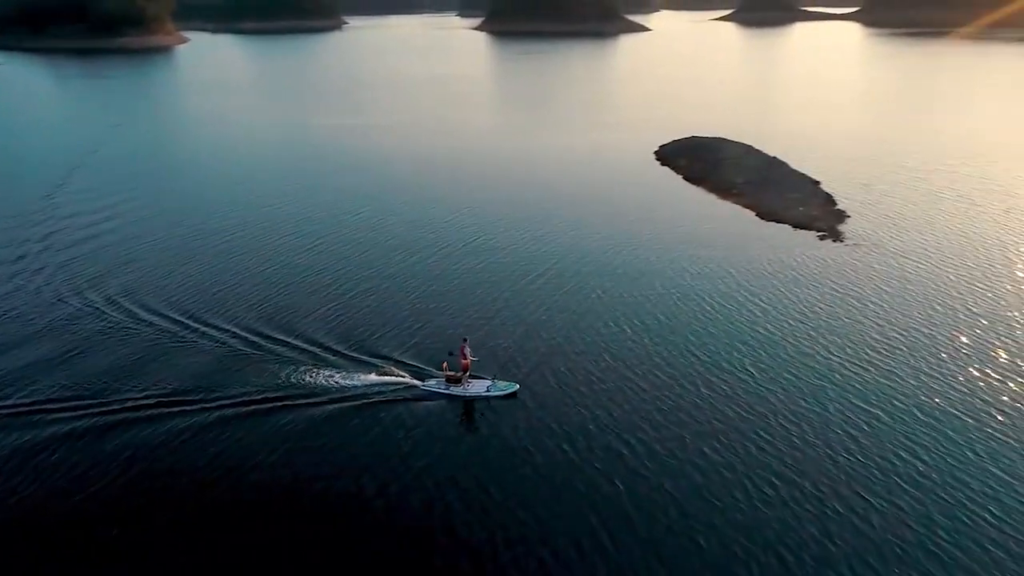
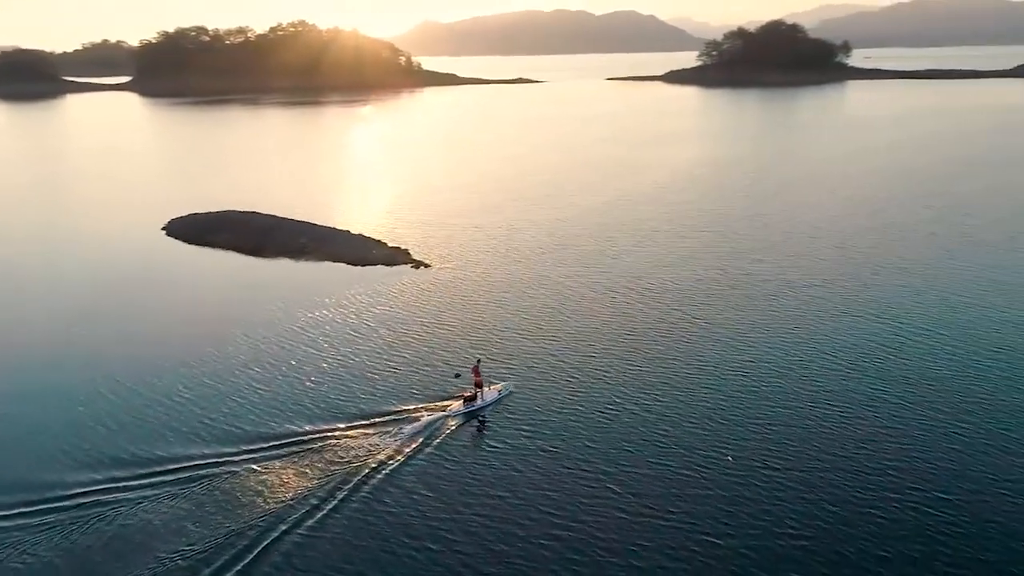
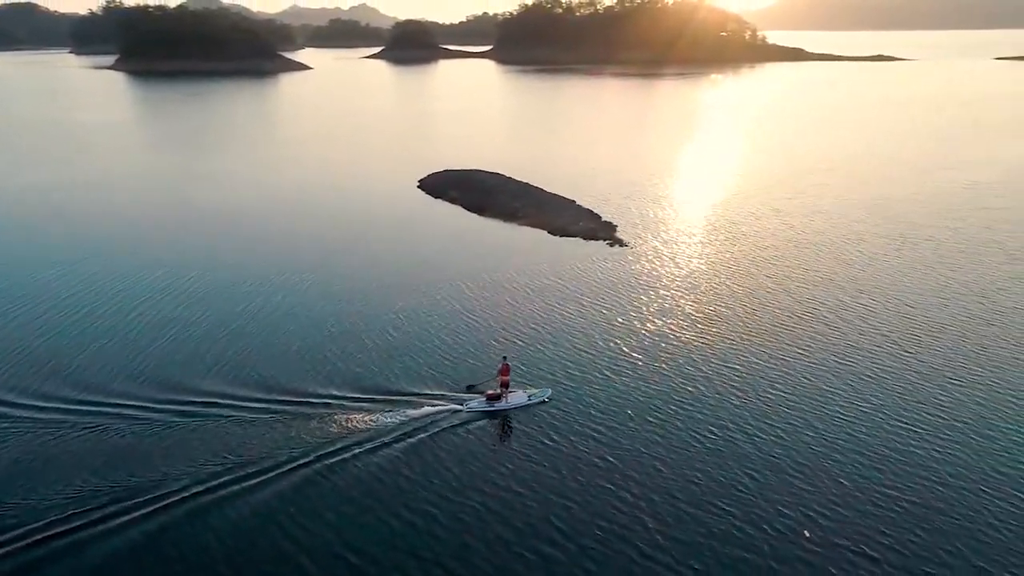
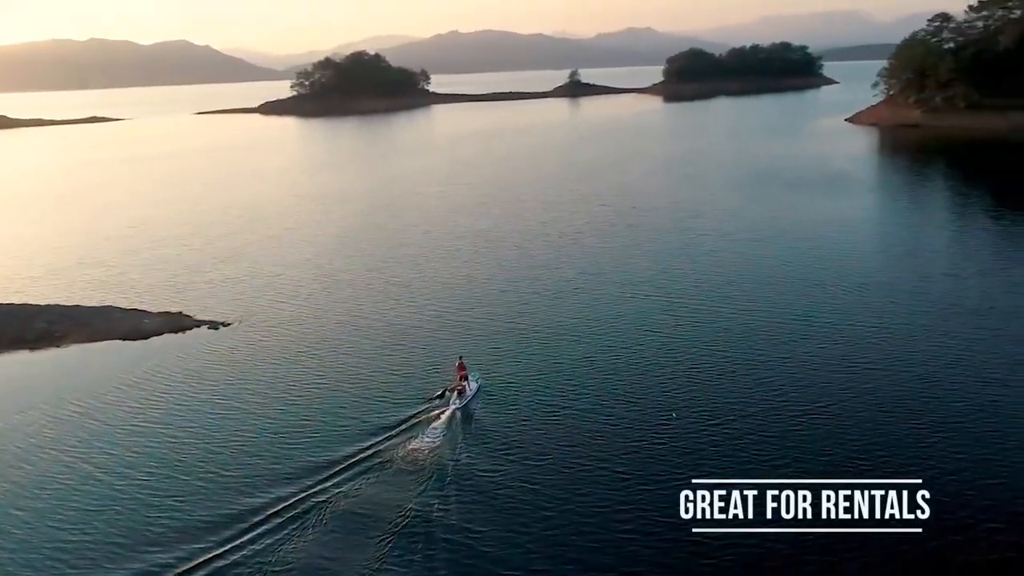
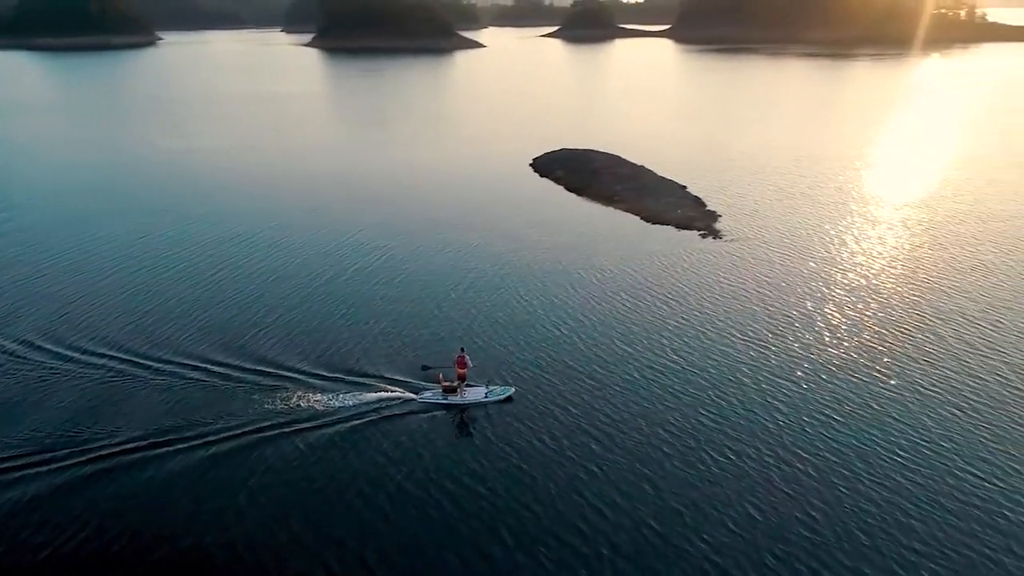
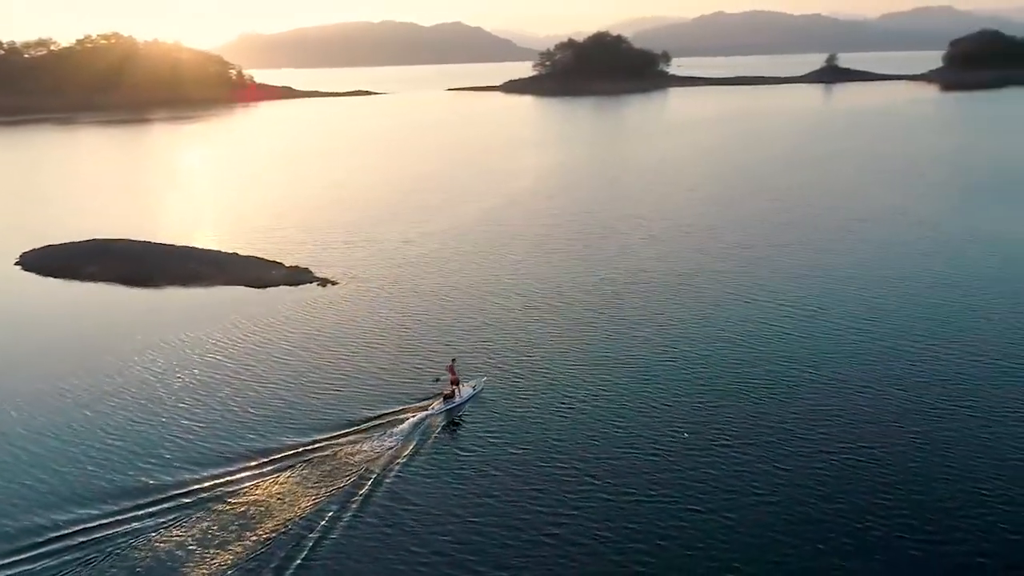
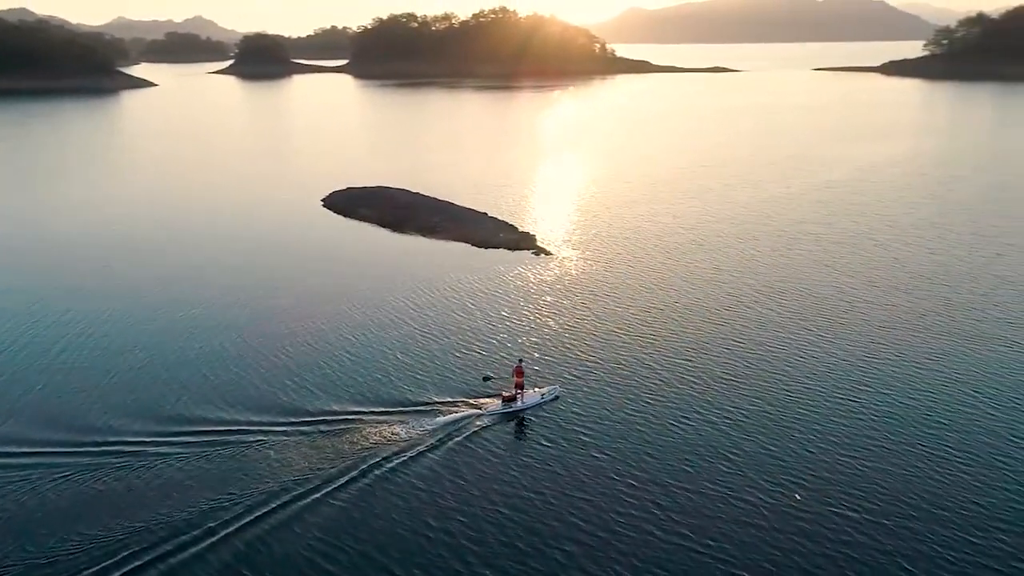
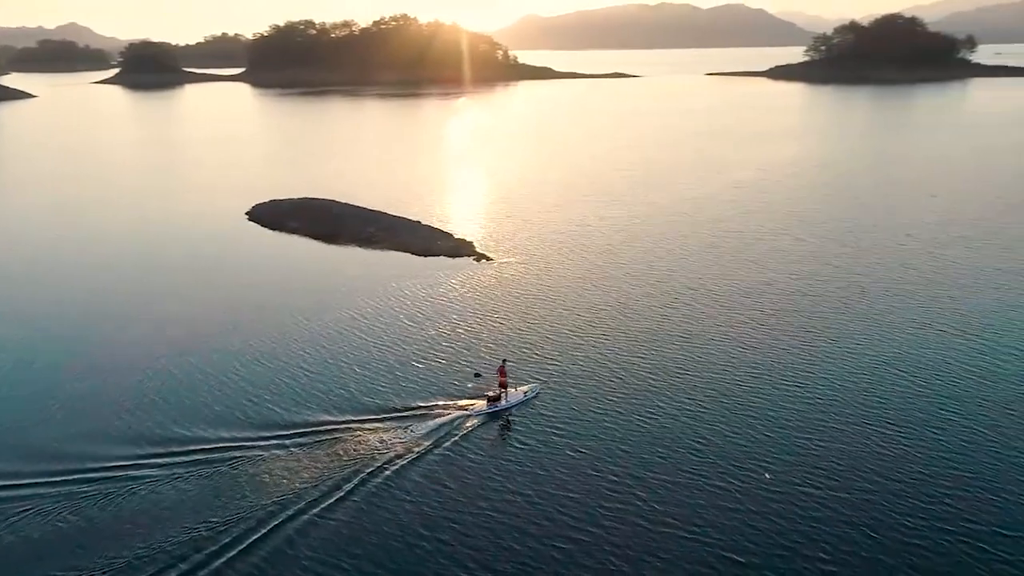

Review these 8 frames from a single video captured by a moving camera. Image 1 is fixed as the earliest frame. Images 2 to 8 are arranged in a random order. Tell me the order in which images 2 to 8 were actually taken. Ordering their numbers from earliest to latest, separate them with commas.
5, 3, 7, 8, 2, 6, 4
